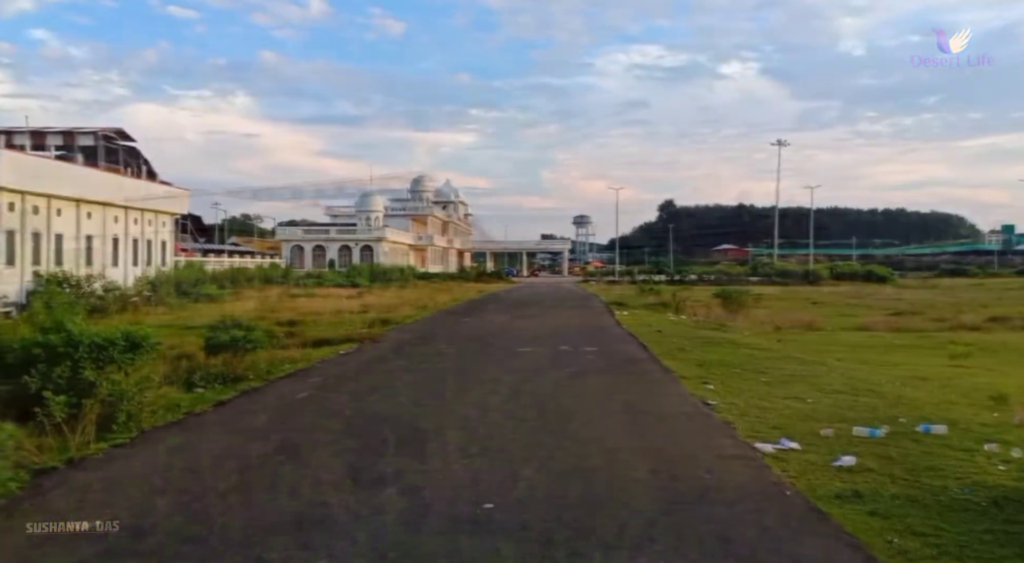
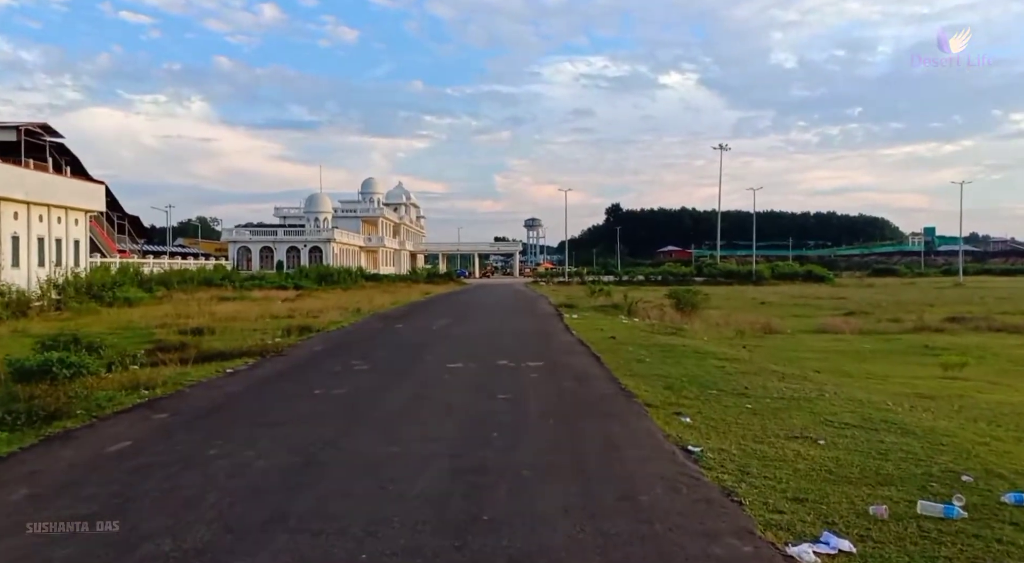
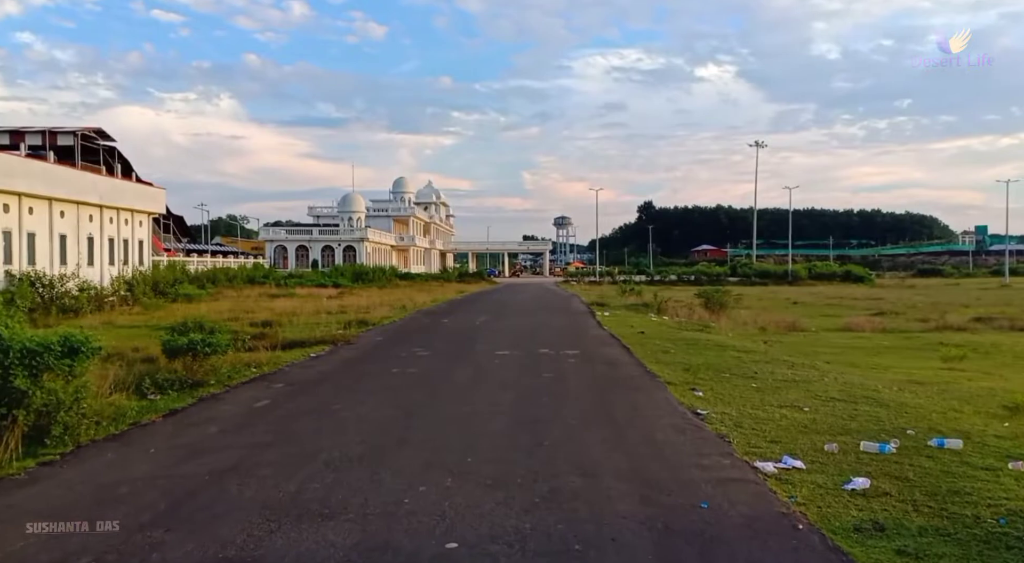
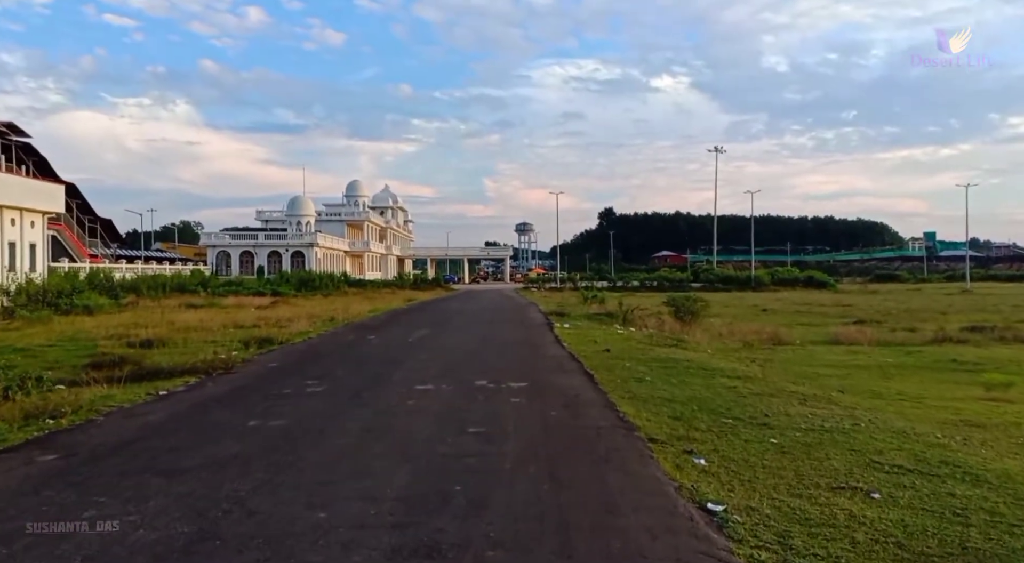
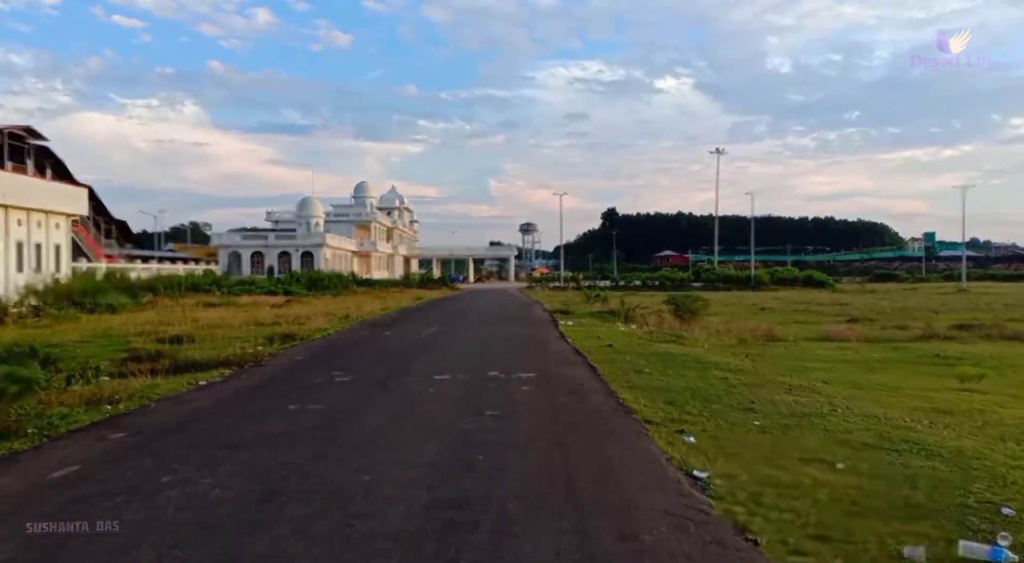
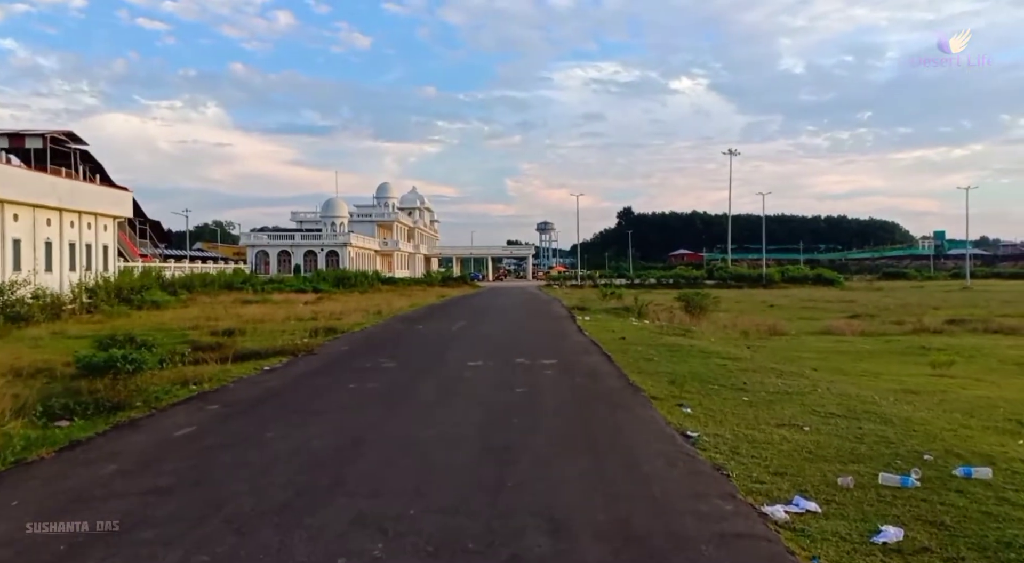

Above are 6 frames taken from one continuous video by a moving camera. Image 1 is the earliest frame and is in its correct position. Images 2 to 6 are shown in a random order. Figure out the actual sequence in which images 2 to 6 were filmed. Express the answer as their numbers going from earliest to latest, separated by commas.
3, 6, 2, 5, 4
